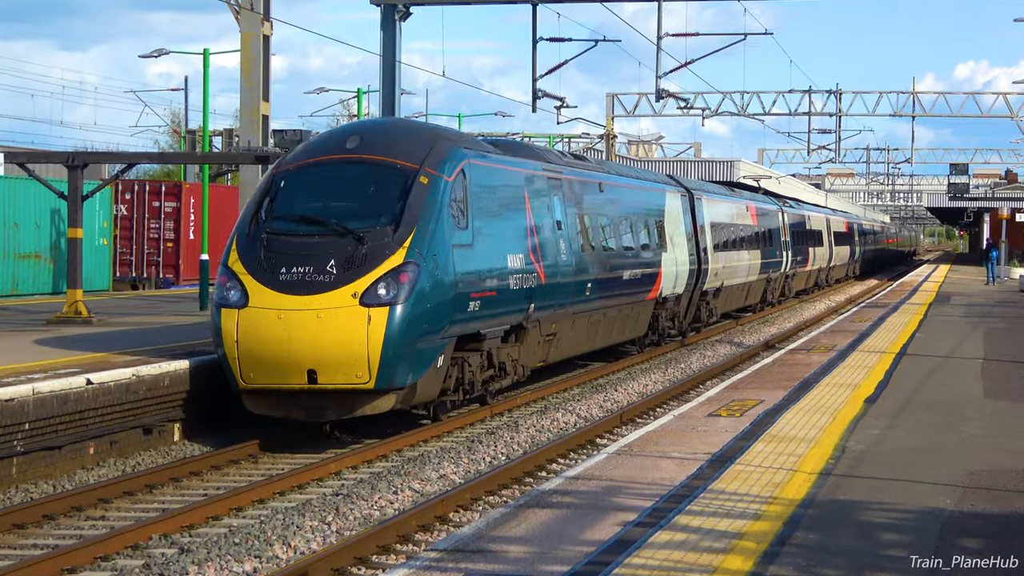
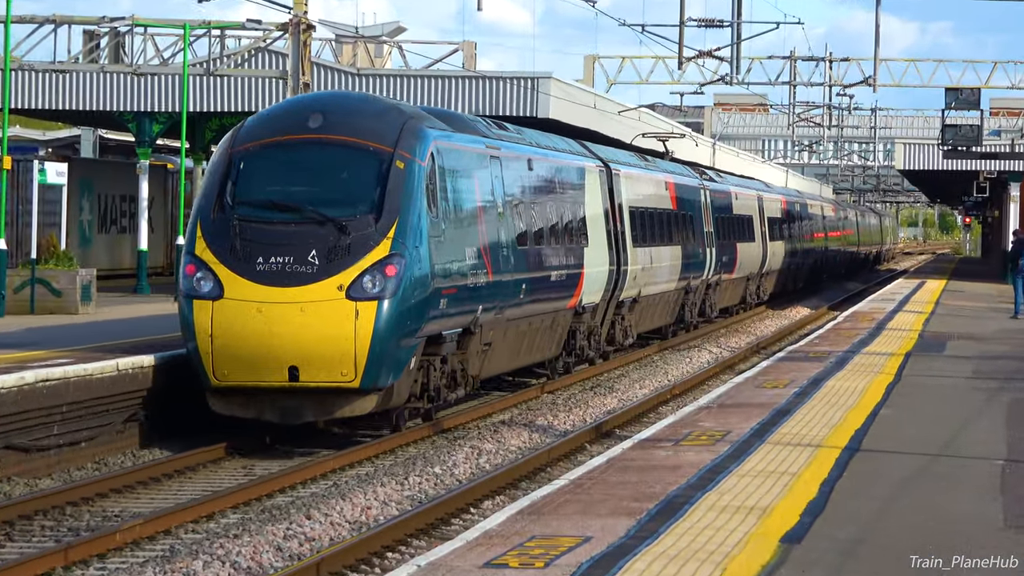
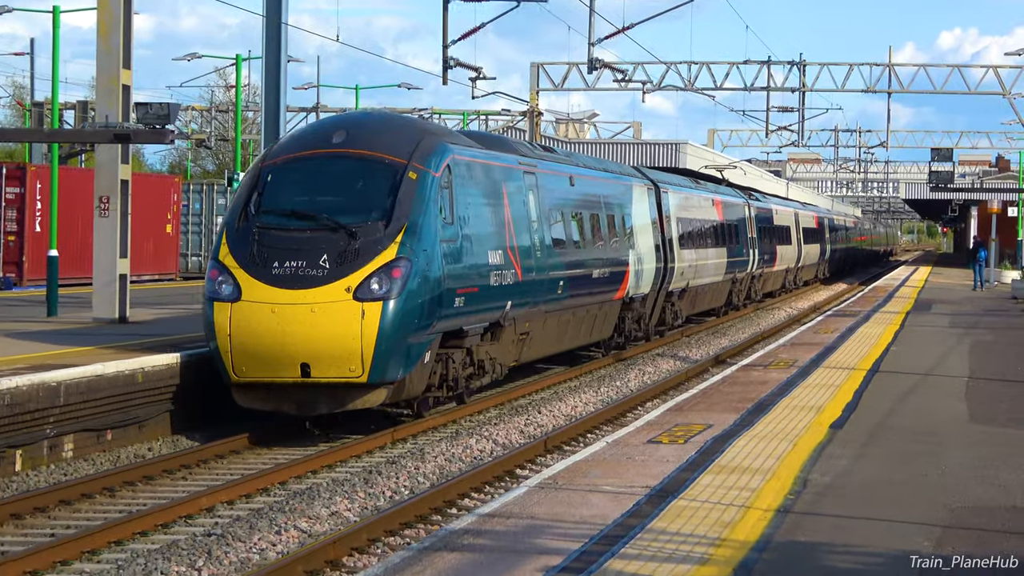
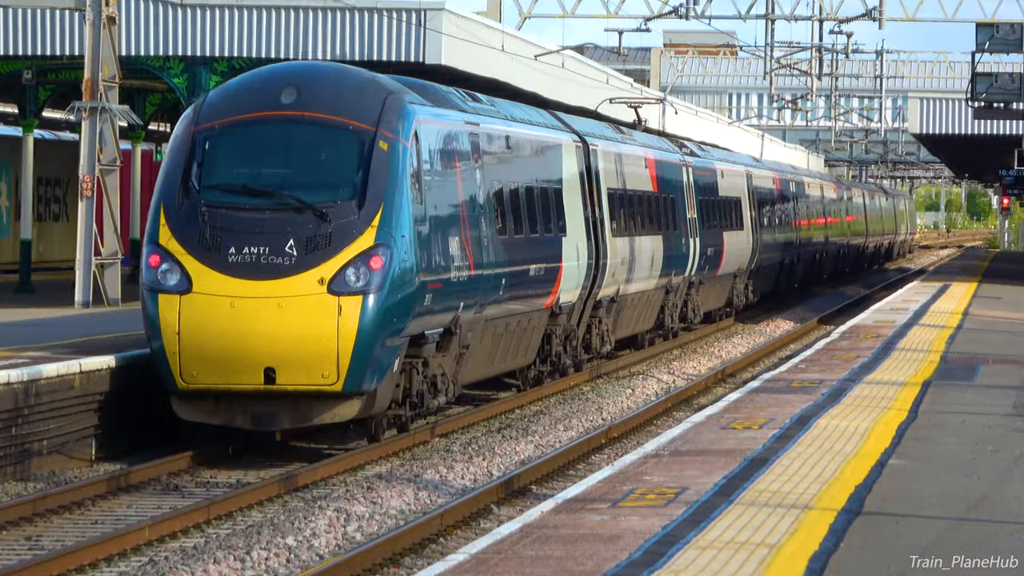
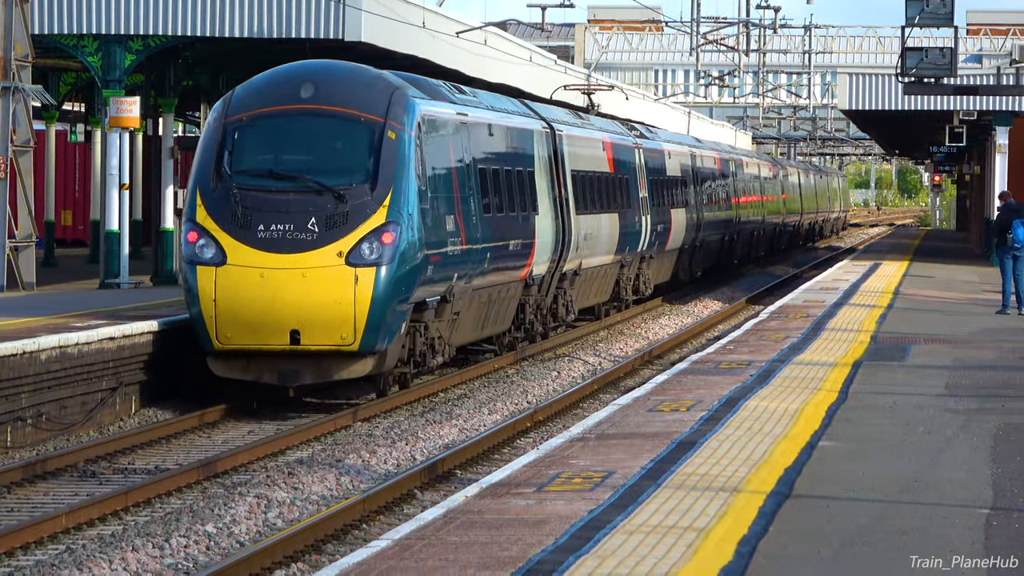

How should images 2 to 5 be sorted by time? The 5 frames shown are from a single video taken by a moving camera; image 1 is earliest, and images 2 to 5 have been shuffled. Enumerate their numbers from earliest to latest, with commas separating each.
3, 2, 4, 5
